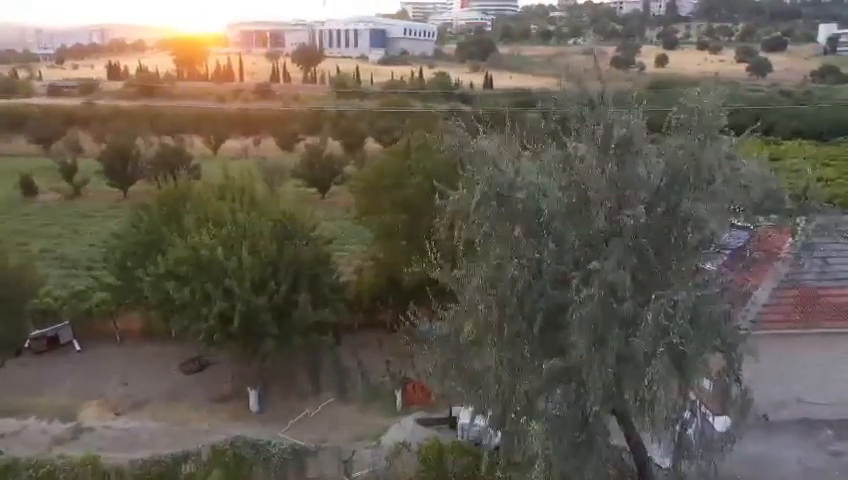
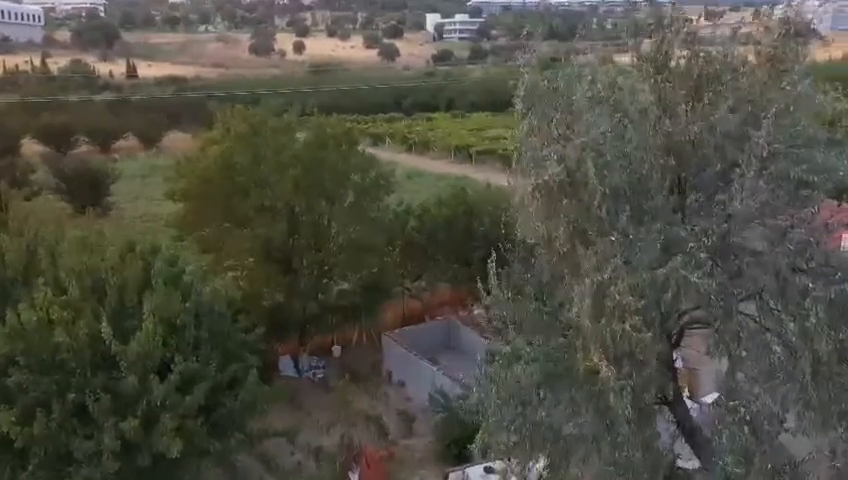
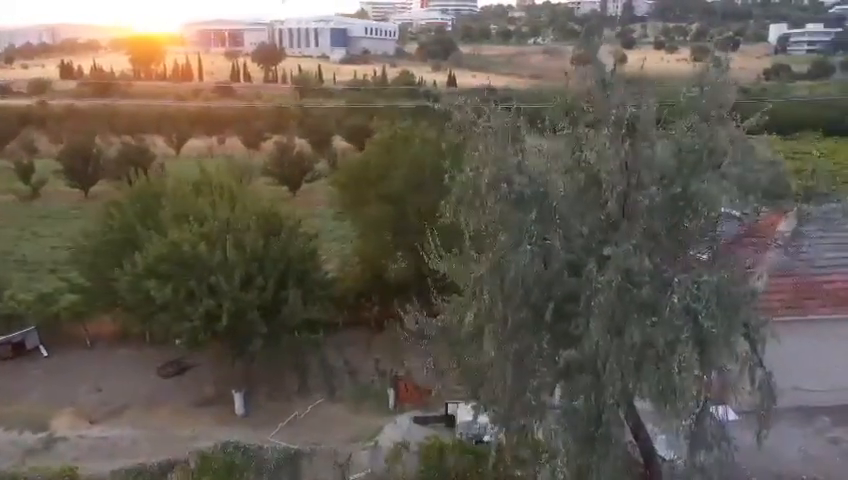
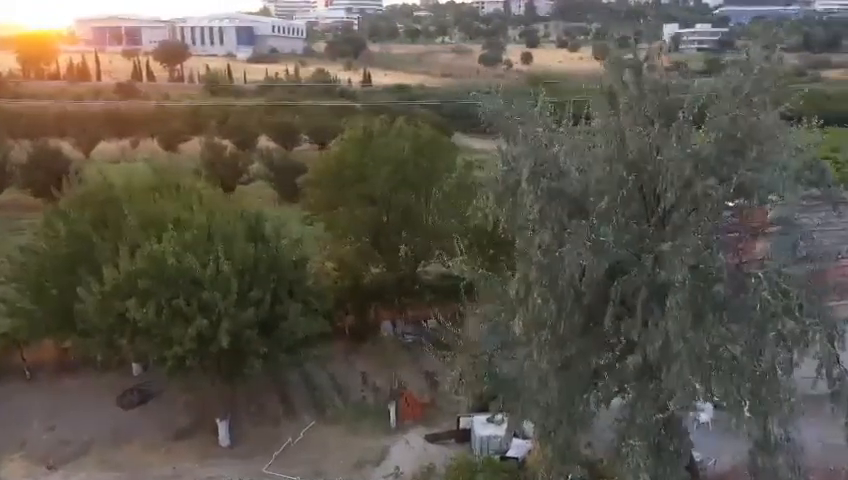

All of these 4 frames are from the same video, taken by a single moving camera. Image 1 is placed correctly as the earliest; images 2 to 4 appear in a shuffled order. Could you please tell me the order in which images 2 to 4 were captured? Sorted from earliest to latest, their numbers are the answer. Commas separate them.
3, 4, 2
